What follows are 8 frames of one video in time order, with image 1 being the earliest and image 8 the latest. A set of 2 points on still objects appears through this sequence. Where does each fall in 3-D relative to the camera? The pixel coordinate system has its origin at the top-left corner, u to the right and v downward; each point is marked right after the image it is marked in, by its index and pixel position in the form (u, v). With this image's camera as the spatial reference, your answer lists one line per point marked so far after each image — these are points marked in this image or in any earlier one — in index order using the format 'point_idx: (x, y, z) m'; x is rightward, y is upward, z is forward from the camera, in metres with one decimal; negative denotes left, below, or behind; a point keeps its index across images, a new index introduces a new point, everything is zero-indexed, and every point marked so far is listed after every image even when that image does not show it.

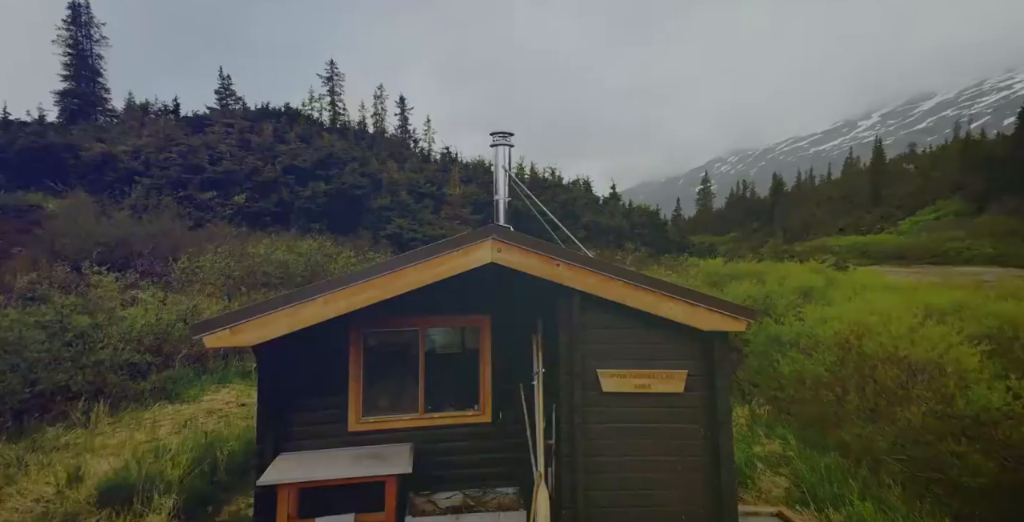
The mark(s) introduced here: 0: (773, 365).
0: (+4.1, -1.6, +8.3) m
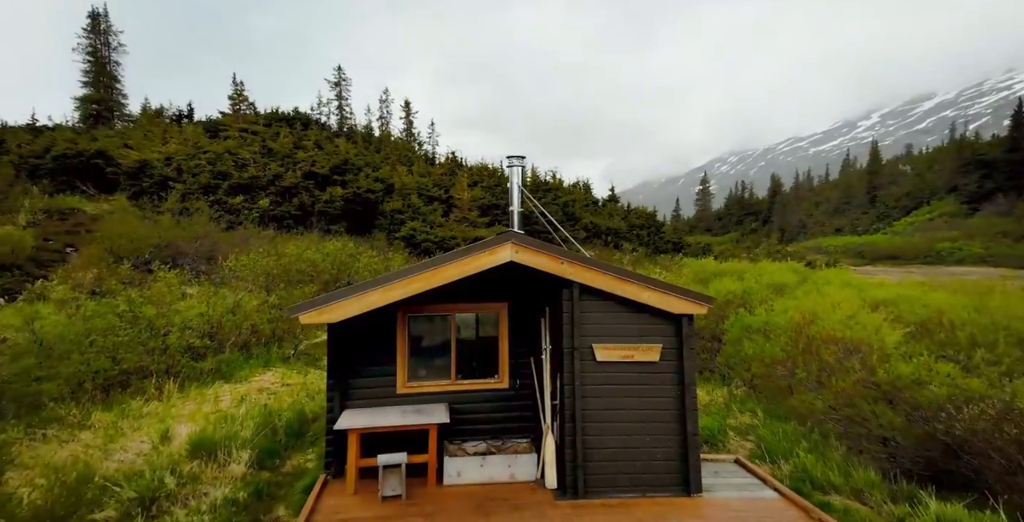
0: (+4.3, -1.6, +9.6) m
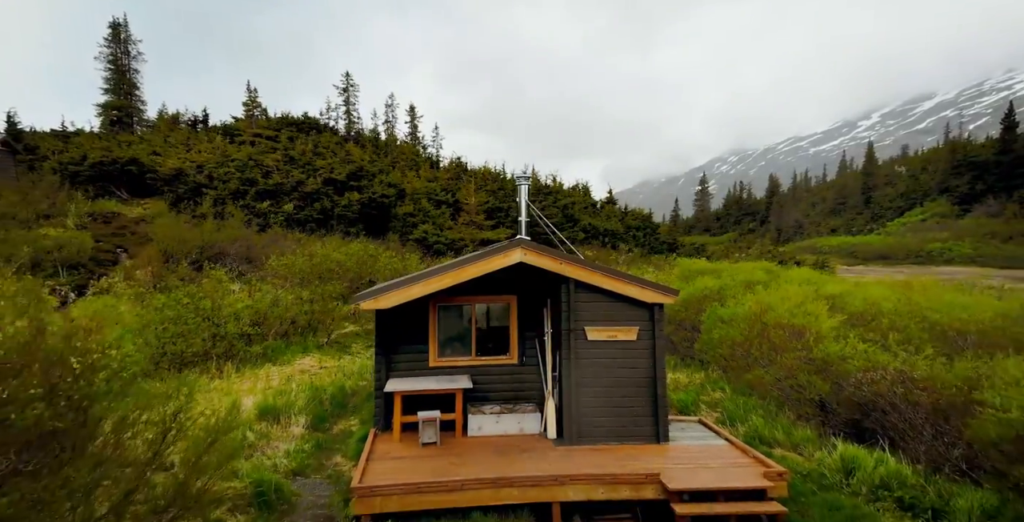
0: (+4.4, -1.6, +11.2) m
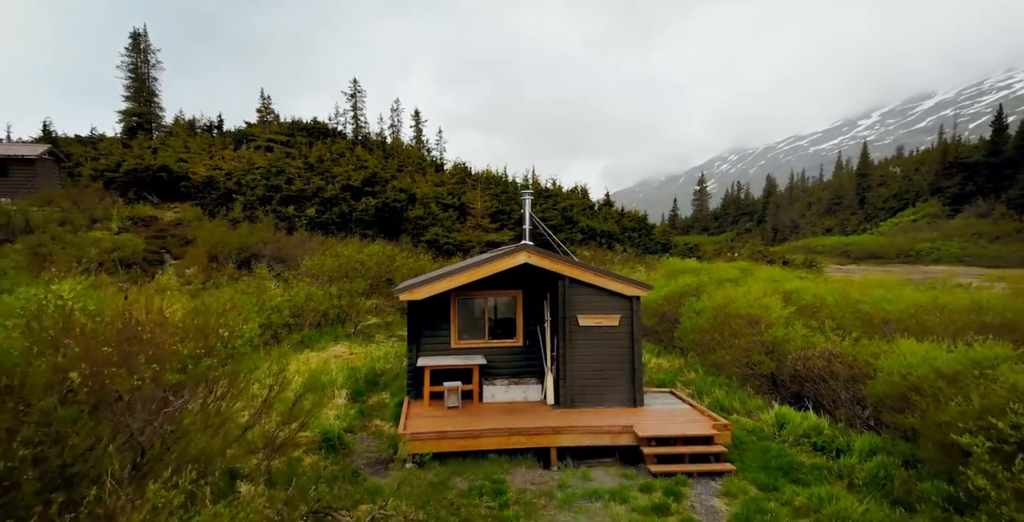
0: (+4.6, -1.6, +13.1) m
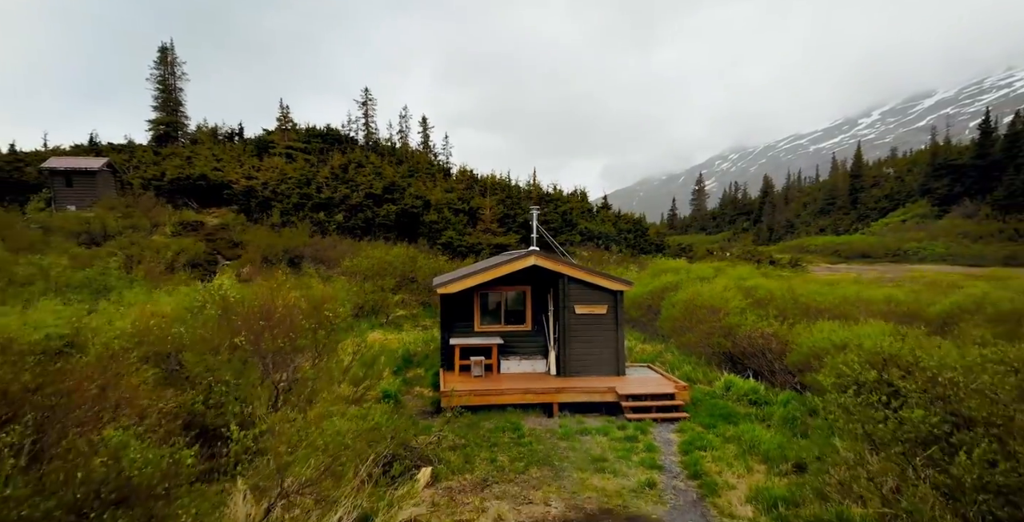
0: (+4.8, -1.6, +15.8) m
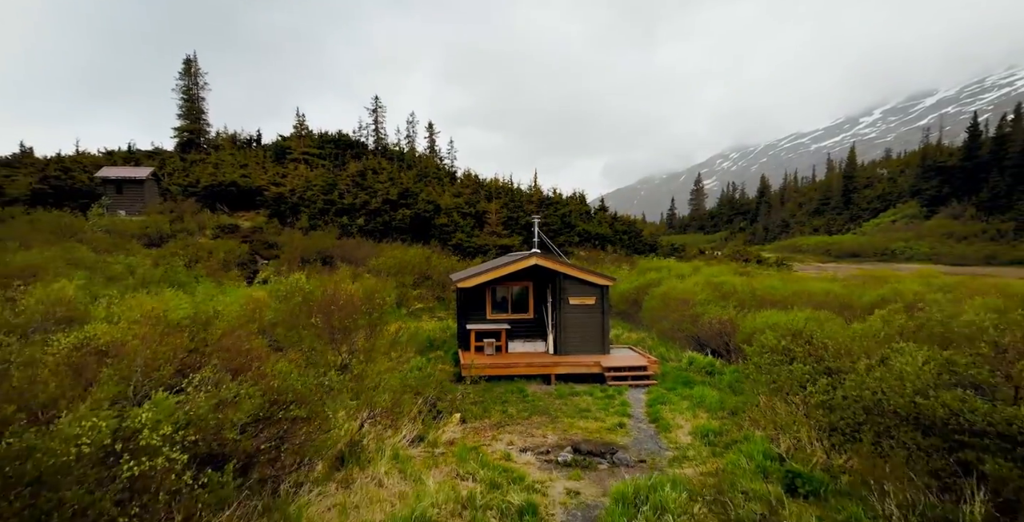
0: (+5.0, -1.6, +18.5) m
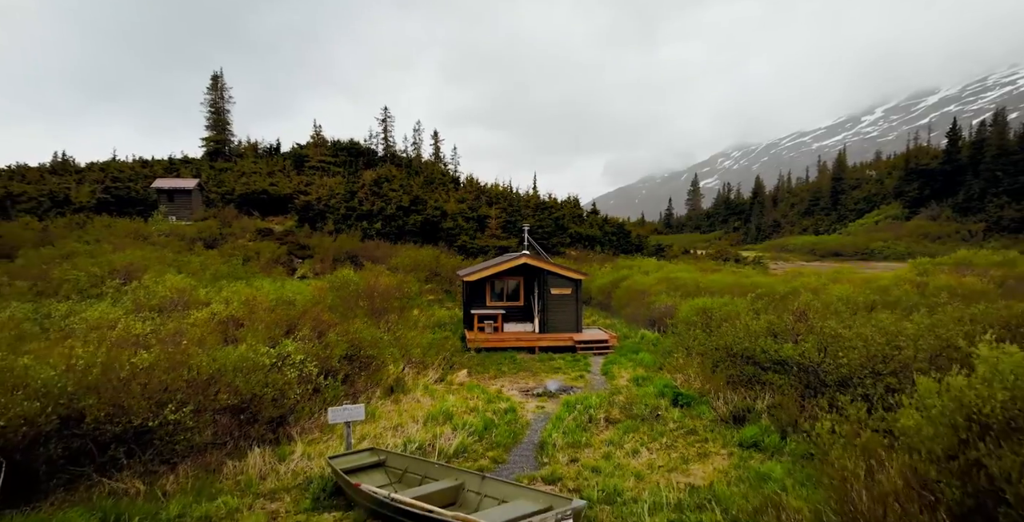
0: (+4.8, -1.6, +22.6) m
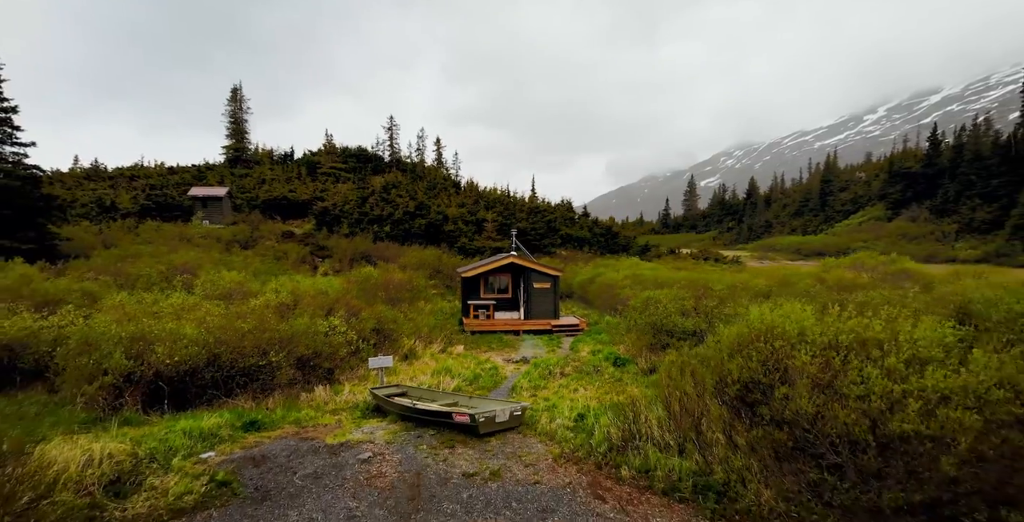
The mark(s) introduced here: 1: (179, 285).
0: (+4.4, -1.5, +26.5) m
1: (-13.0, -0.9, +19.5) m
